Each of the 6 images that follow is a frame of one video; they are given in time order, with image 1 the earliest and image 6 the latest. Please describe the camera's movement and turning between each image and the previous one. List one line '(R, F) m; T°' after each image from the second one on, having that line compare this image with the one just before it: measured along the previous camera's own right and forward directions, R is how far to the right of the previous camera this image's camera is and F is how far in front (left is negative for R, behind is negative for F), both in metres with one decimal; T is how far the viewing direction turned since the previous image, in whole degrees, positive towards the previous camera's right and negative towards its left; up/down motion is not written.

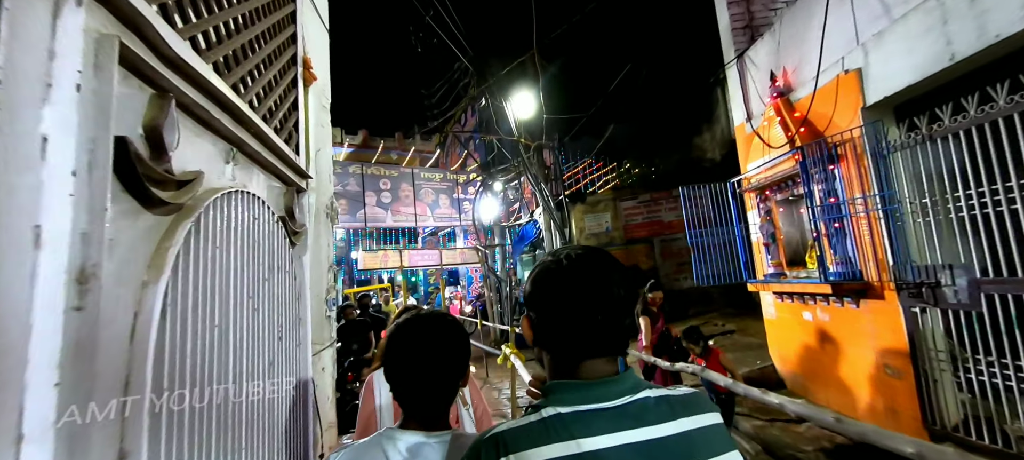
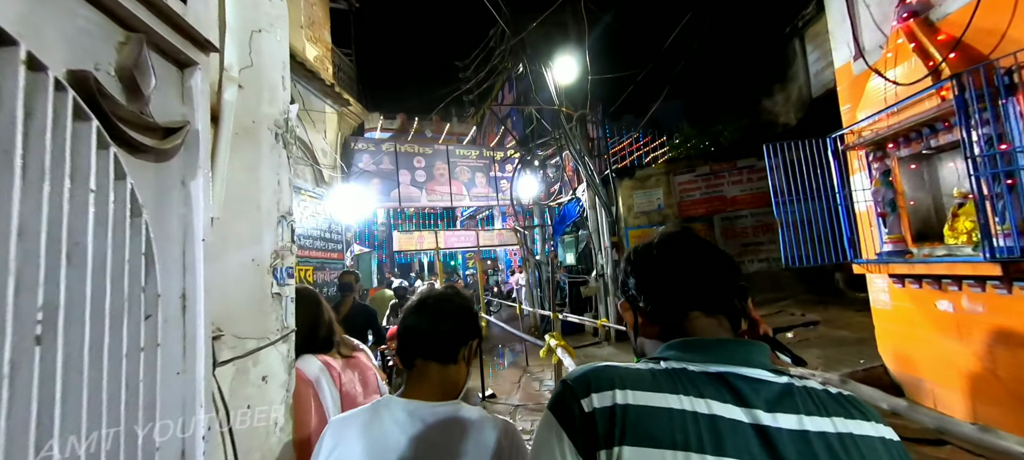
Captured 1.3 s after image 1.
(-0.1, +0.7) m; -6°
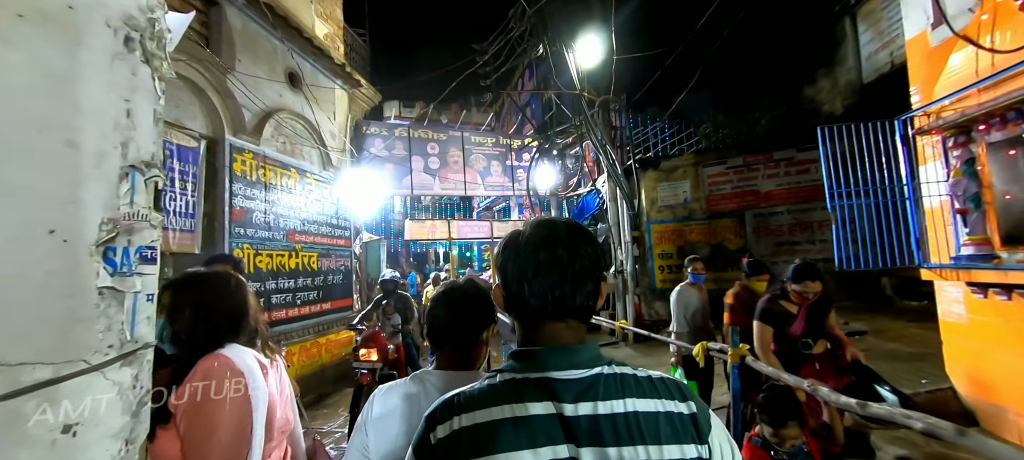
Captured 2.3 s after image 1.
(+0.1, +0.4) m; -3°
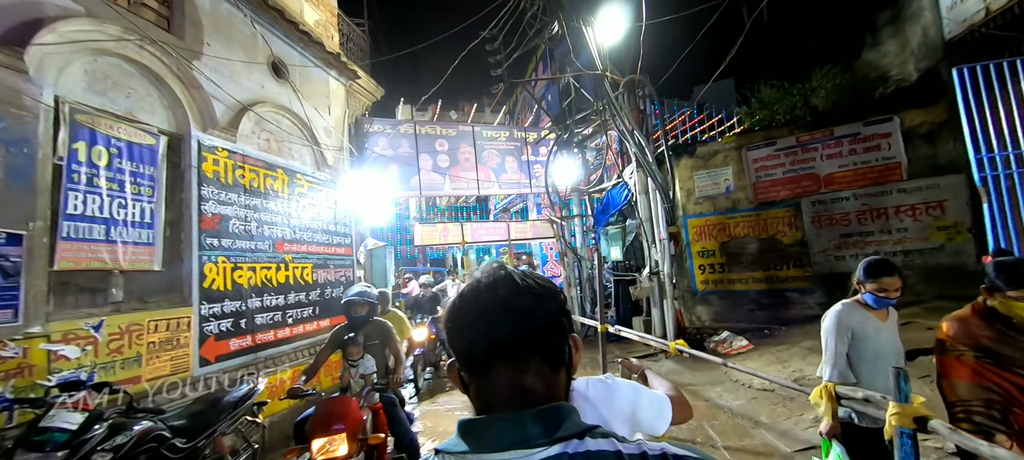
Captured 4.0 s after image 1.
(0.0, +0.9) m; -3°
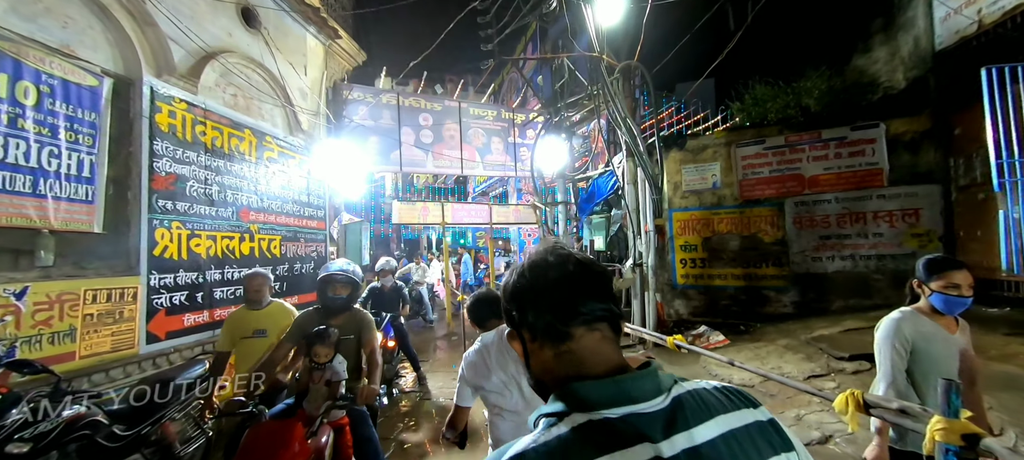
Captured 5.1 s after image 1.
(-0.2, +0.3) m; +4°
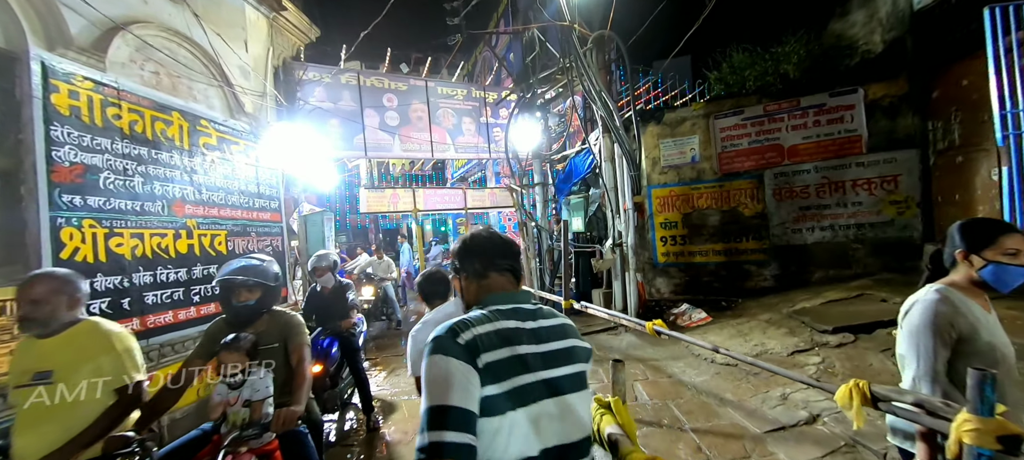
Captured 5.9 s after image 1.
(+0.2, +0.3) m; +2°
